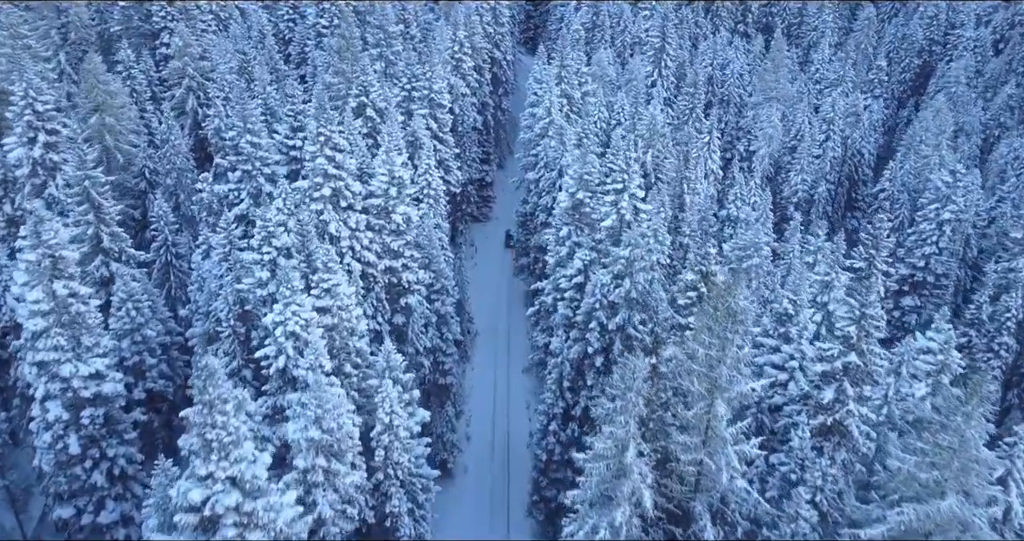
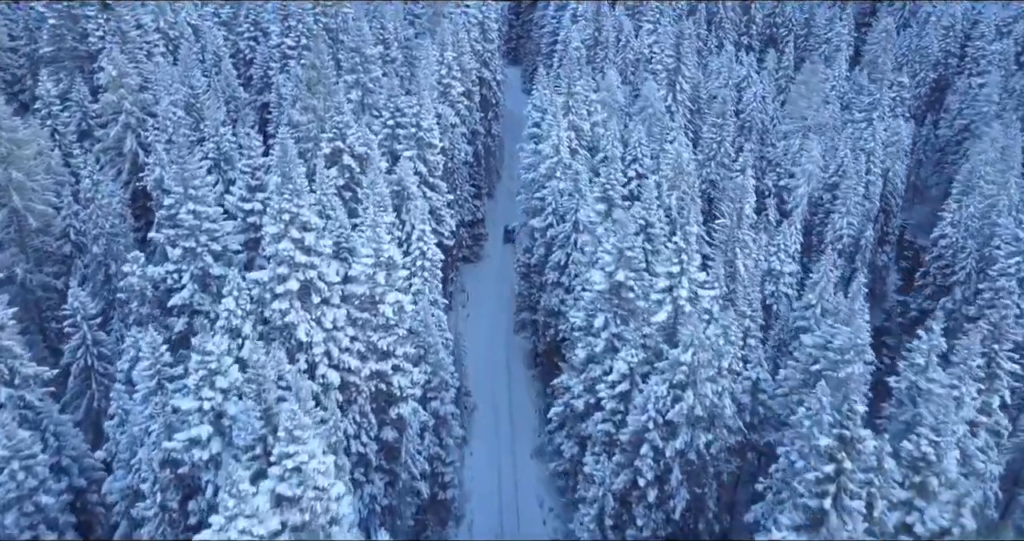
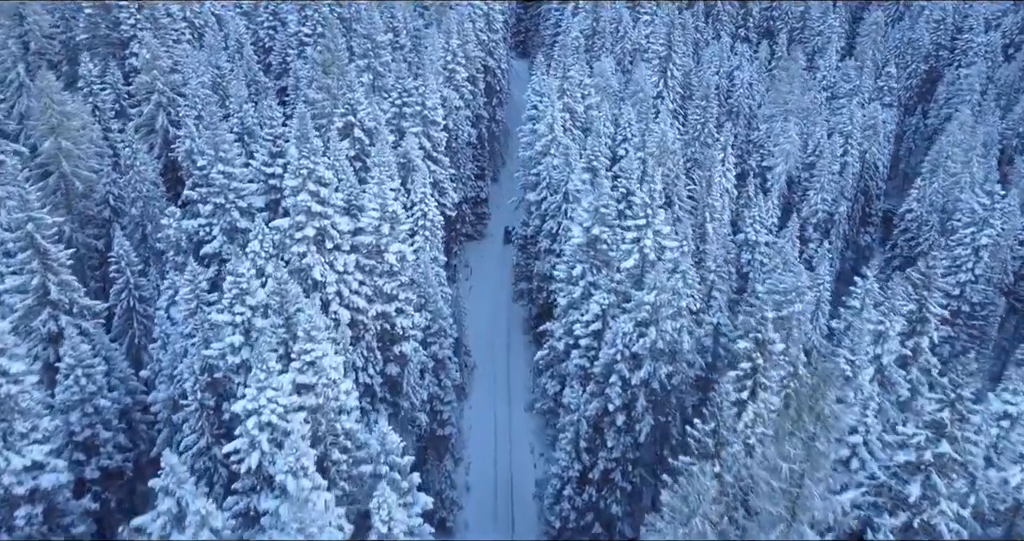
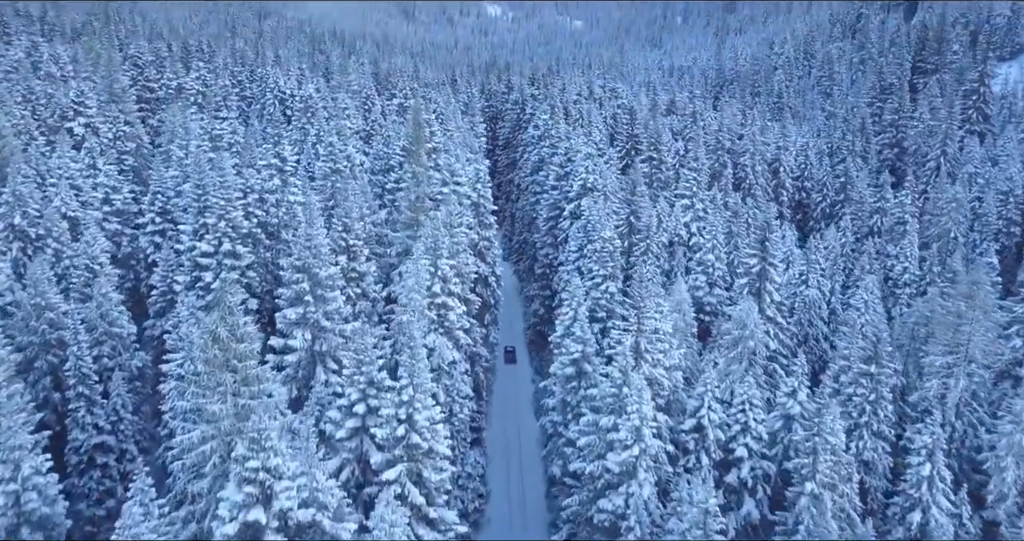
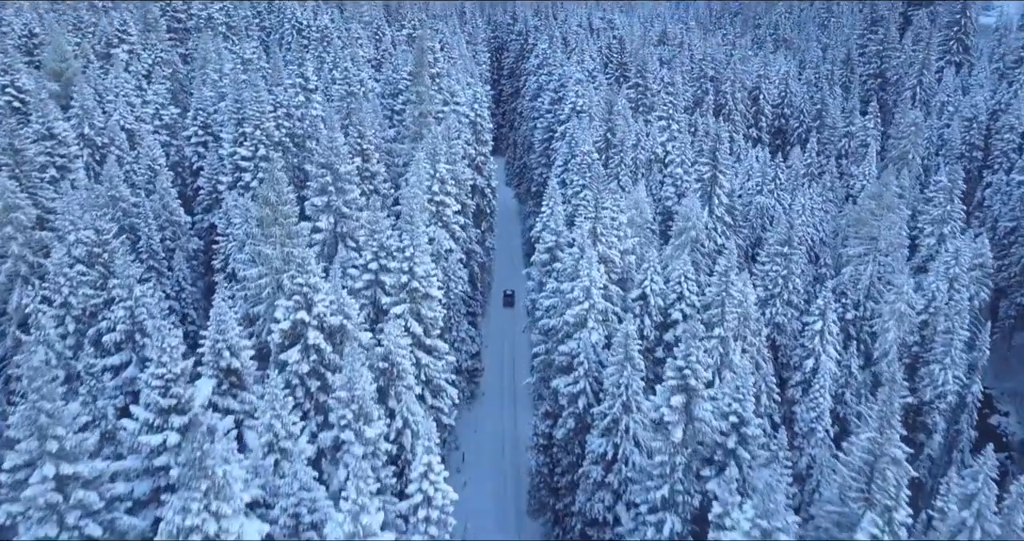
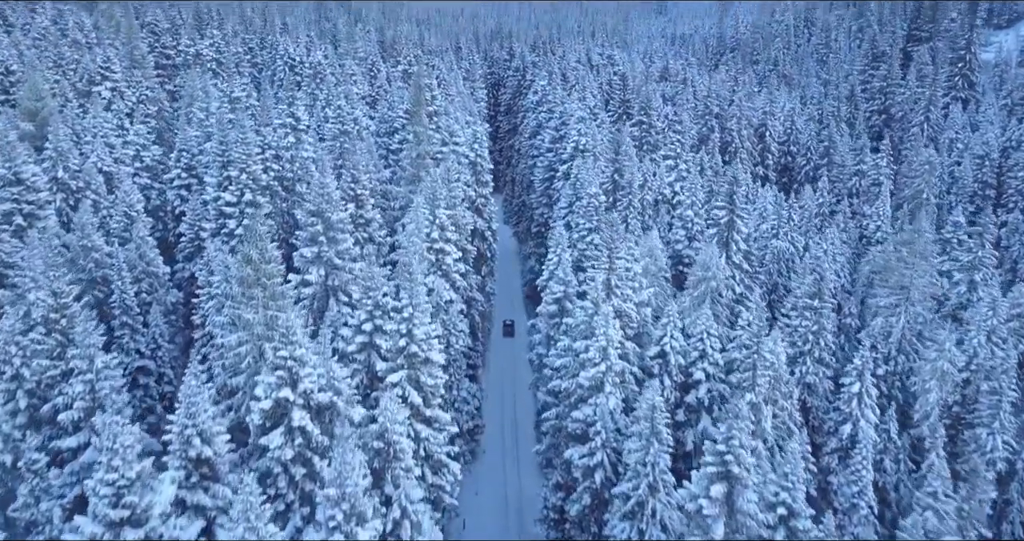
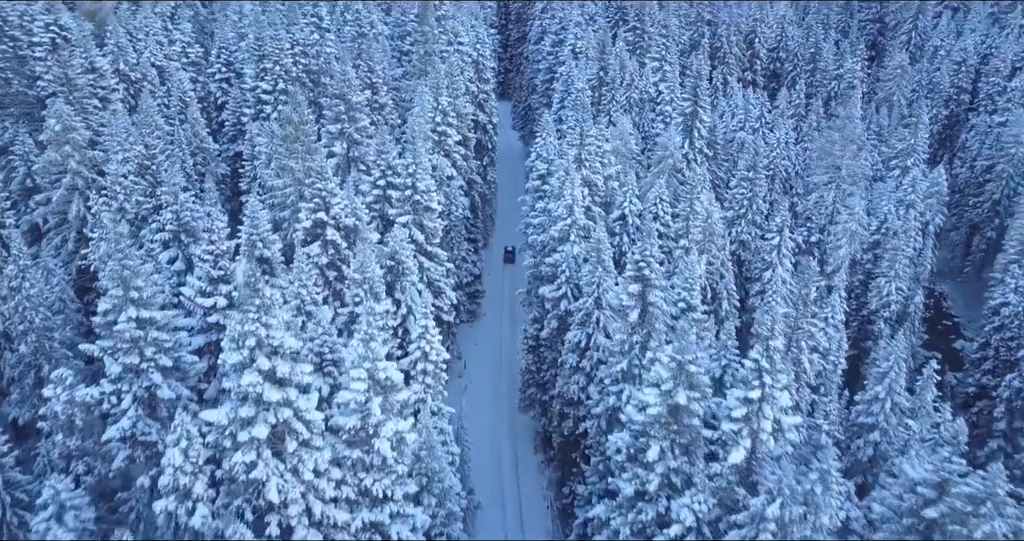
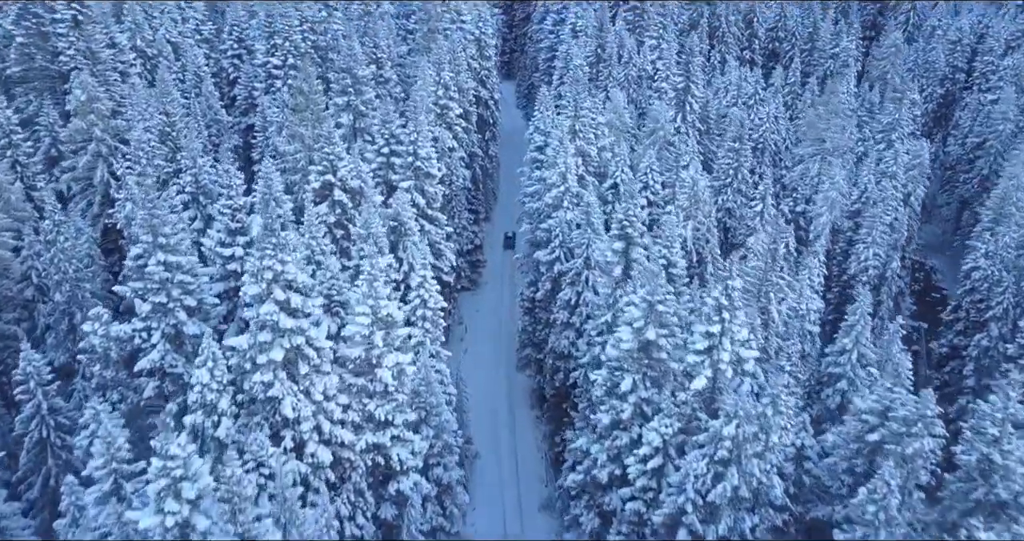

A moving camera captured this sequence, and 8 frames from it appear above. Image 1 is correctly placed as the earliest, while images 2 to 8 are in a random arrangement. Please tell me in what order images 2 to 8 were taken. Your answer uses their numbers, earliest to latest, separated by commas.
3, 2, 8, 7, 5, 6, 4
